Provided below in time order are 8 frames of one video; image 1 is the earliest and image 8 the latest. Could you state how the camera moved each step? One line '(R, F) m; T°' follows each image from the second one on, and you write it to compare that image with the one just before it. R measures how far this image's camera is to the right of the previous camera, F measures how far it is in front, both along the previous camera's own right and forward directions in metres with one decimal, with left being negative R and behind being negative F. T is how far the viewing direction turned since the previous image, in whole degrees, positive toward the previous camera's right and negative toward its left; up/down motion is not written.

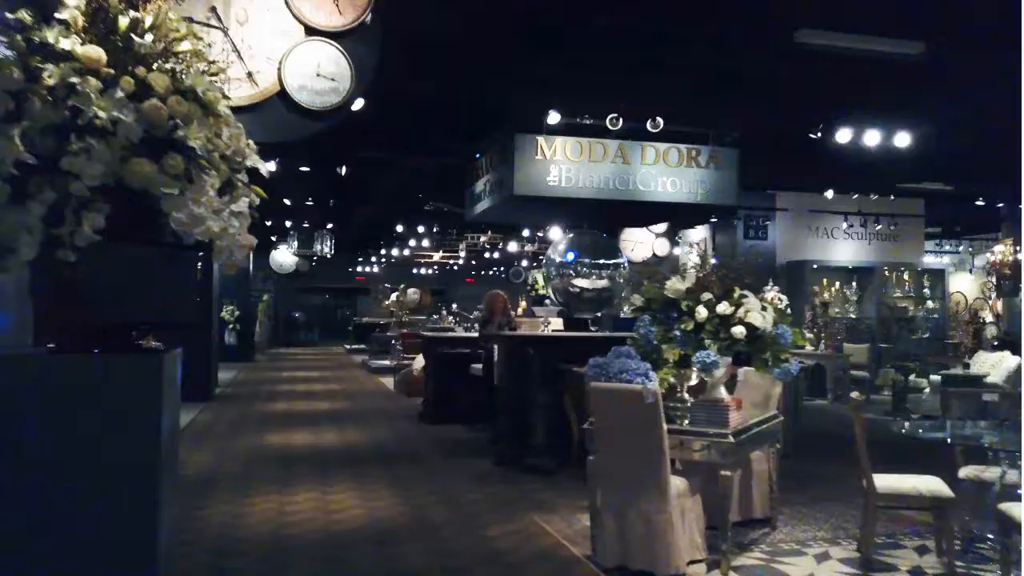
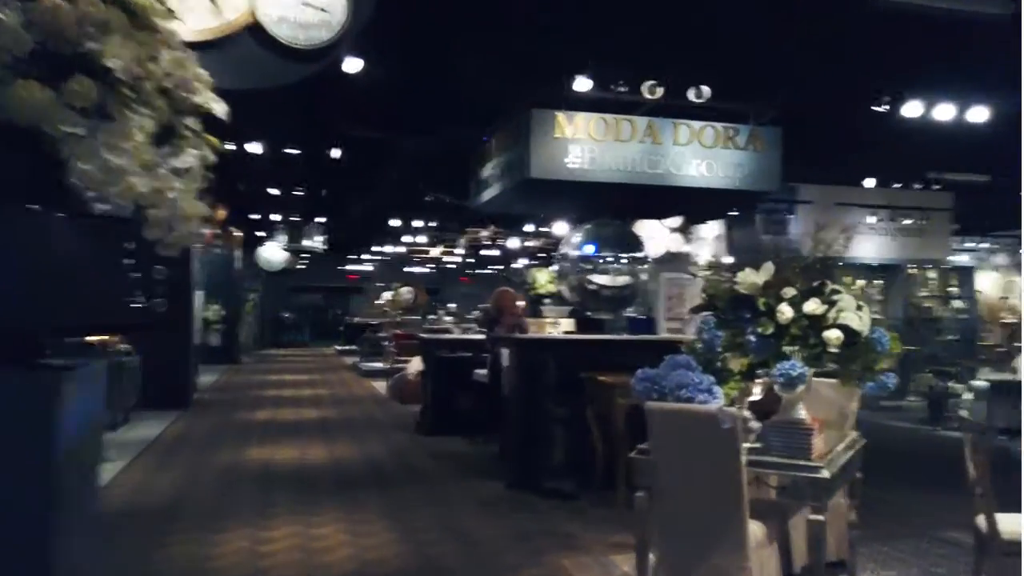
(-0.2, +0.9) m; +1°
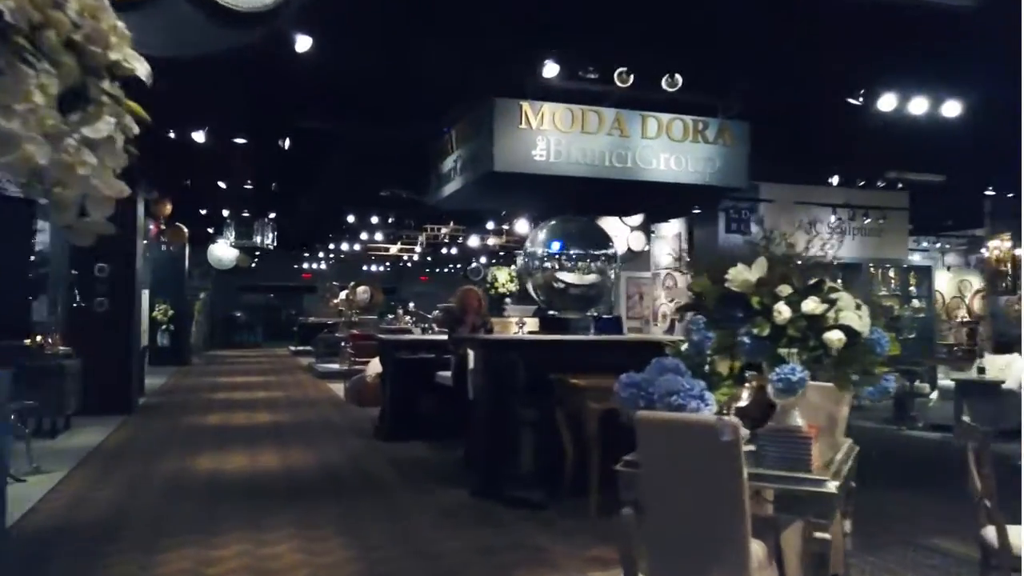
(-0.1, +0.3) m; +3°
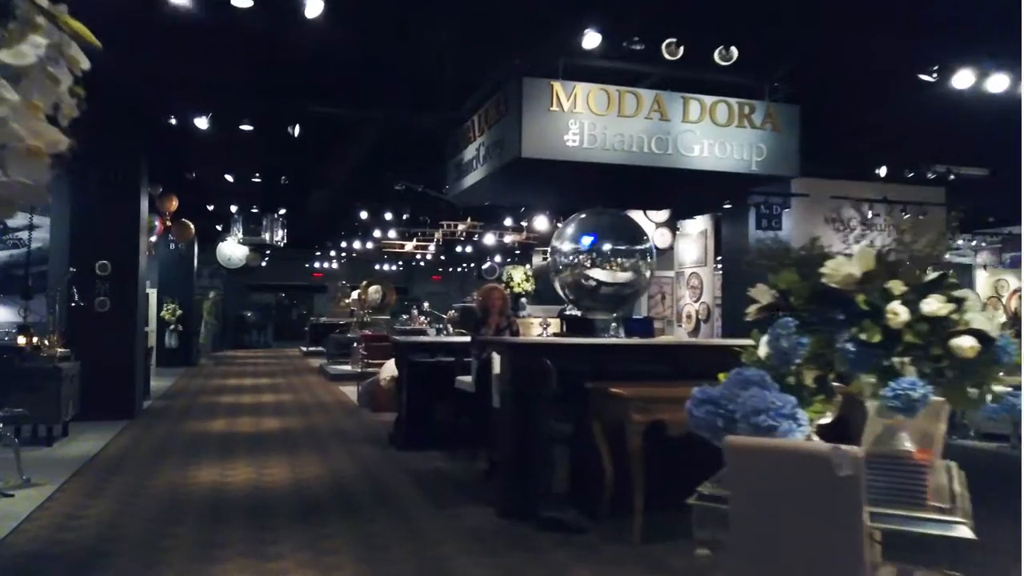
(-0.1, +0.6) m; -1°
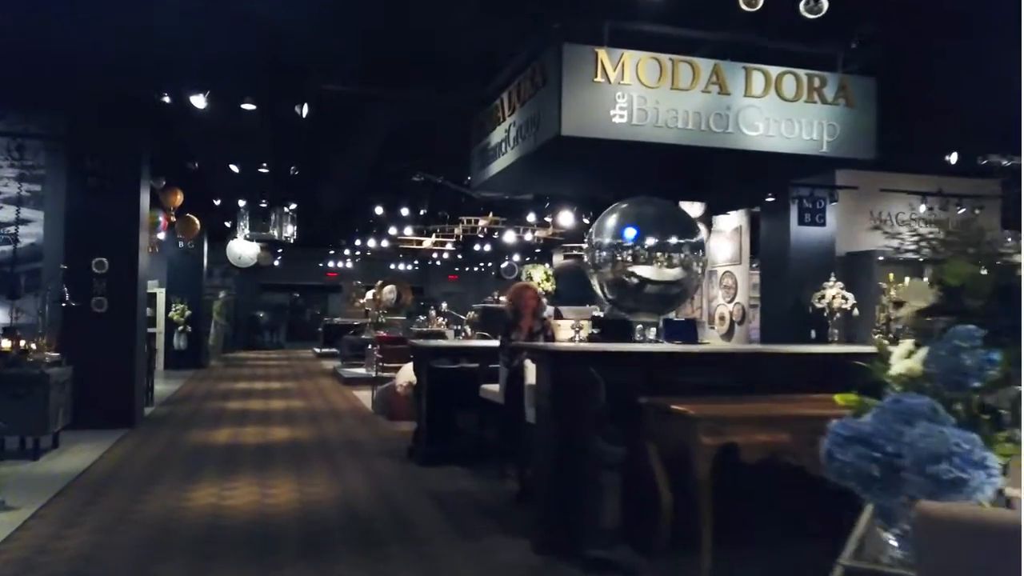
(-0.2, +0.8) m; -1°
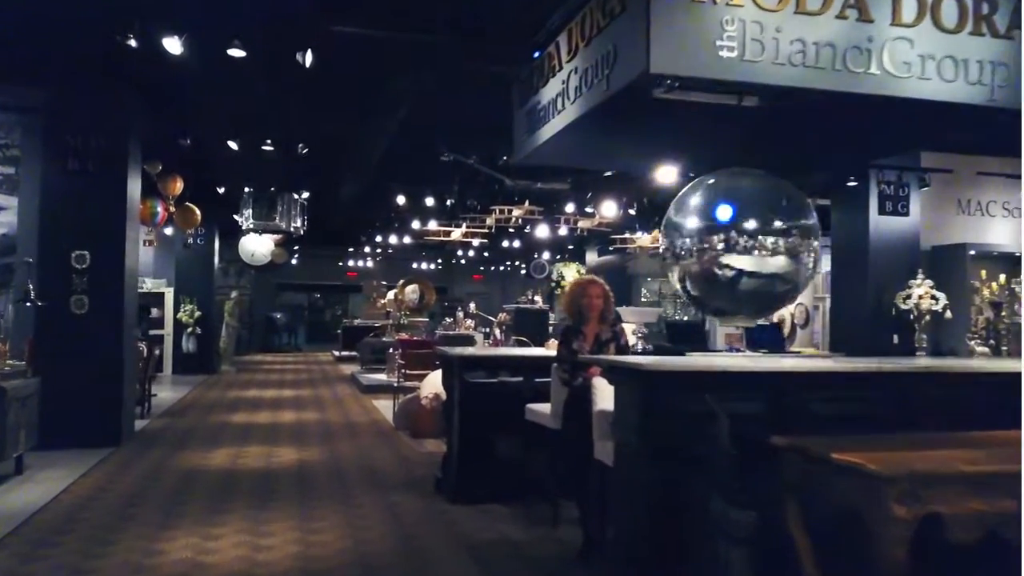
(-0.2, +1.4) m; -2°
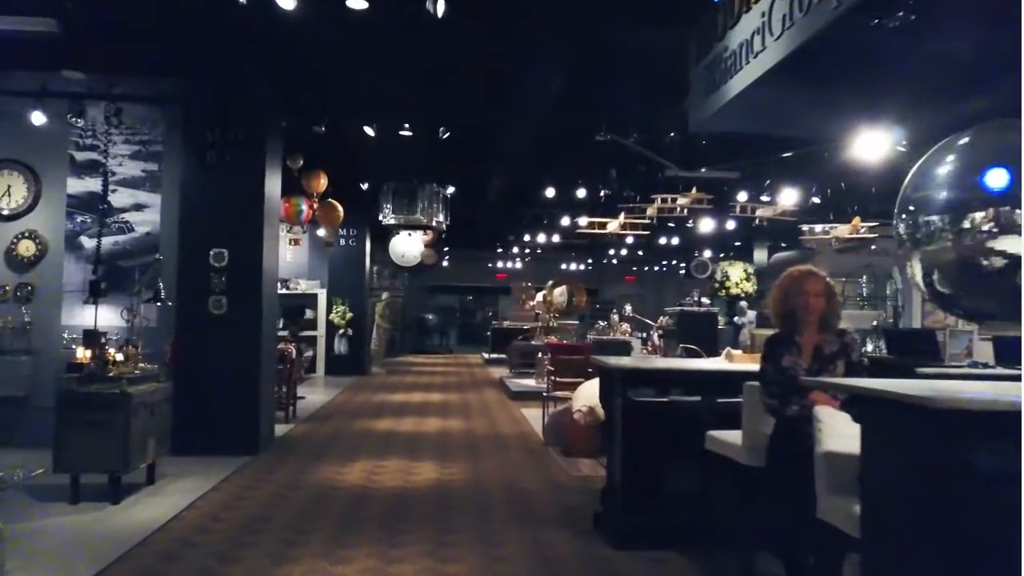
(-0.1, +1.0) m; -11°
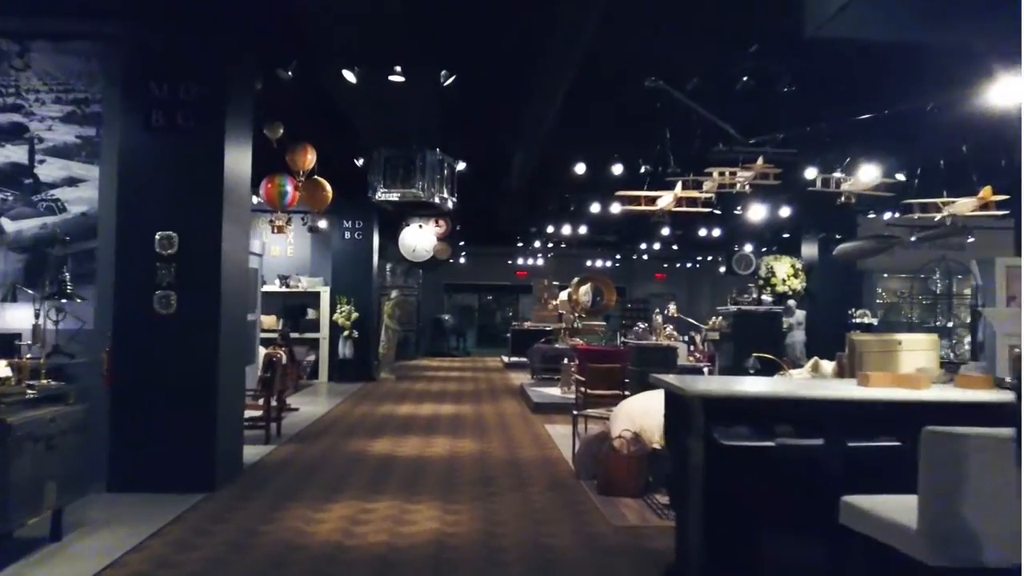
(0.0, +1.6) m; -2°
